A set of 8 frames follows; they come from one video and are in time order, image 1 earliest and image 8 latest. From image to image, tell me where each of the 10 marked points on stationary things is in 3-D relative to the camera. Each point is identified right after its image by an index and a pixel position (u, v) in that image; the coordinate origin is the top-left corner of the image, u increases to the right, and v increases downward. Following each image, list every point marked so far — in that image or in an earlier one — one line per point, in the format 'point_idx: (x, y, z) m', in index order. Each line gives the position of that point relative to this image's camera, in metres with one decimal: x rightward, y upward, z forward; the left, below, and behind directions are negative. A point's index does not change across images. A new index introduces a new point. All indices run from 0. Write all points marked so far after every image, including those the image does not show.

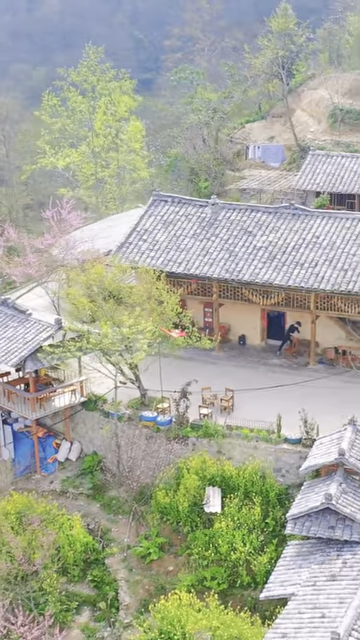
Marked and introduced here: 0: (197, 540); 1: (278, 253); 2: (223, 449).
0: (+0.2, -2.5, +12.2) m
1: (+1.4, +0.9, +15.0) m
2: (+0.5, -1.5, +13.0) m
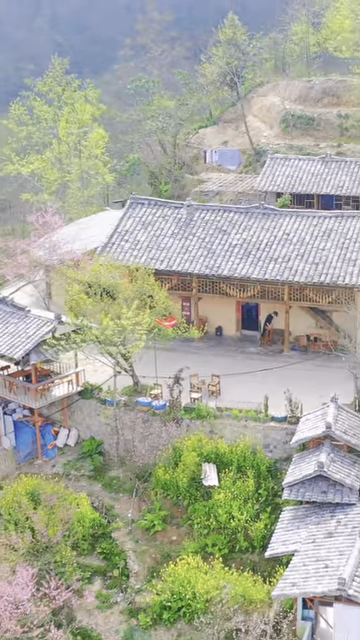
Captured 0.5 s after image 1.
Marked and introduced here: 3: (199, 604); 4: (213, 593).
0: (+0.2, -2.4, +13.4) m
1: (+1.1, +1.1, +16.3) m
2: (+0.5, -1.4, +14.2) m
3: (+0.2, -3.2, +12.1) m
4: (+0.4, -3.1, +12.0) m
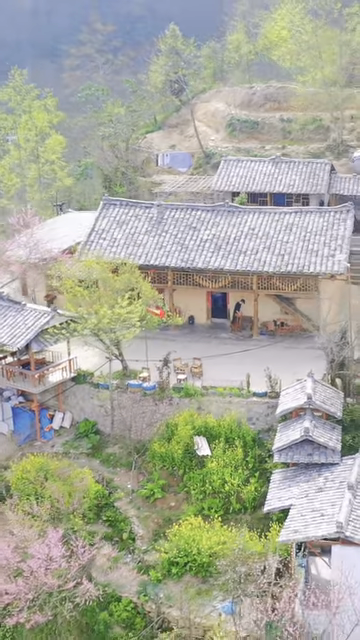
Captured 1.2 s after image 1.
0: (+0.2, -2.2, +14.9) m
1: (+0.7, +1.3, +17.8) m
2: (+0.3, -1.2, +15.7) m
3: (+0.3, -3.0, +13.6) m
4: (+0.5, -2.9, +13.5) m
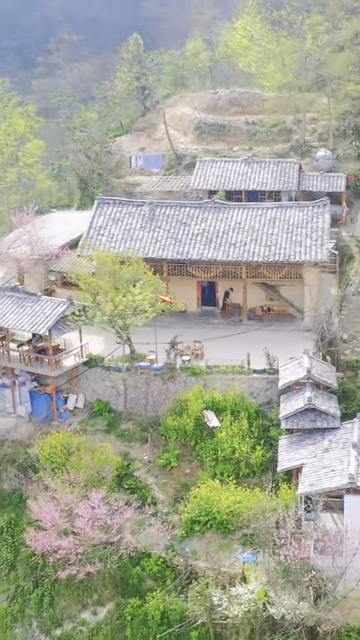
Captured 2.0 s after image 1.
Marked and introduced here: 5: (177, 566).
0: (+0.4, -2.0, +16.5) m
1: (+0.6, +1.5, +19.5) m
2: (+0.5, -1.0, +17.4) m
3: (+0.6, -2.8, +15.2) m
4: (+0.8, -2.6, +15.2) m
5: (0.0, -3.4, +15.0) m
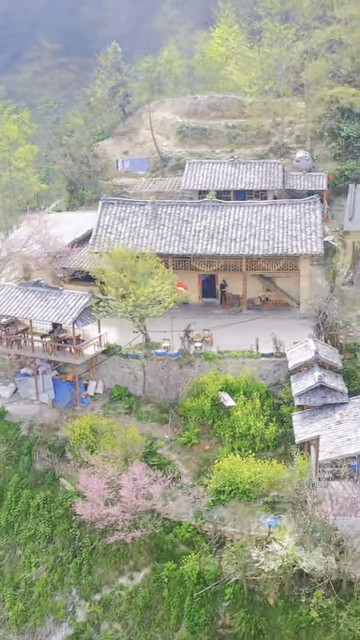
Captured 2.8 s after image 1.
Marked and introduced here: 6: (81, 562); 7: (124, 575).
0: (+0.7, -1.8, +18.0) m
1: (+0.7, +1.7, +21.0) m
2: (+0.7, -0.8, +18.8) m
3: (+1.0, -2.6, +16.7) m
4: (+1.2, -2.4, +16.7) m
5: (+0.4, -3.2, +16.4) m
6: (-1.6, -3.8, +16.9) m
7: (-0.9, -3.9, +16.6) m
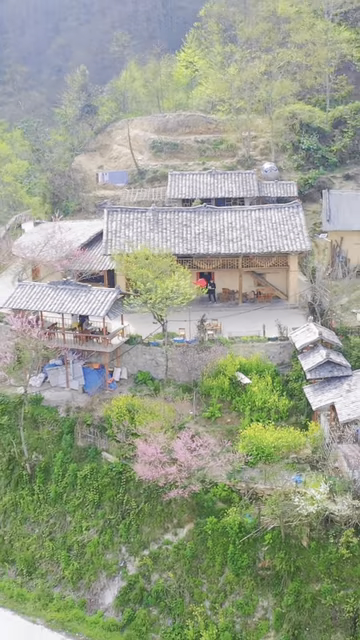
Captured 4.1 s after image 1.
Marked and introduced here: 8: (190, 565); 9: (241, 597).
0: (+1.1, -1.5, +20.5) m
1: (+0.7, +1.9, +23.6) m
2: (+1.0, -0.6, +21.4) m
3: (+1.6, -2.3, +19.3) m
4: (+1.8, -2.2, +19.3) m
5: (+1.1, -3.0, +18.9) m
6: (-0.9, -3.6, +19.2) m
7: (-0.2, -3.7, +19.0) m
8: (+0.2, -4.2, +18.4) m
9: (+1.0, -4.6, +17.9) m
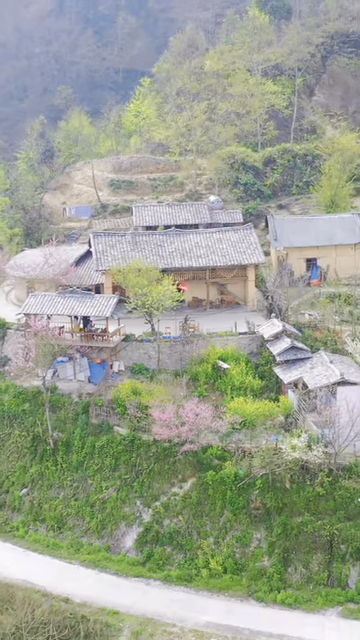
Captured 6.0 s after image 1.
0: (+1.0, -1.5, +25.2) m
1: (+0.1, +1.8, +28.3) m
2: (+0.8, -0.6, +26.1) m
3: (+1.6, -2.2, +24.0) m
4: (+1.8, -2.0, +24.0) m
5: (+1.1, -2.8, +23.6) m
6: (-0.8, -3.5, +23.6) m
7: (-0.1, -3.6, +23.4) m
8: (+0.4, -4.0, +22.9) m
9: (+1.2, -4.4, +22.5) m
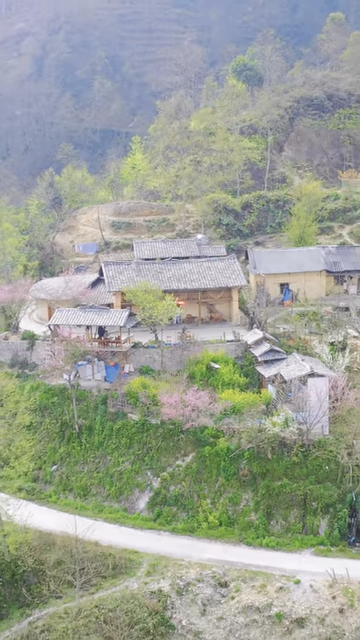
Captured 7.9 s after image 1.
0: (+1.0, -1.7, +31.0) m
1: (0.0, +1.3, +34.3) m
2: (+0.7, -0.9, +32.0) m
3: (+1.7, -2.3, +29.8) m
4: (+1.8, -2.2, +29.8) m
5: (+1.2, -3.0, +29.3) m
6: (-0.8, -3.7, +29.2) m
7: (0.0, -3.8, +29.1) m
8: (+0.4, -4.2, +28.5) m
9: (+1.3, -4.5, +28.1) m
